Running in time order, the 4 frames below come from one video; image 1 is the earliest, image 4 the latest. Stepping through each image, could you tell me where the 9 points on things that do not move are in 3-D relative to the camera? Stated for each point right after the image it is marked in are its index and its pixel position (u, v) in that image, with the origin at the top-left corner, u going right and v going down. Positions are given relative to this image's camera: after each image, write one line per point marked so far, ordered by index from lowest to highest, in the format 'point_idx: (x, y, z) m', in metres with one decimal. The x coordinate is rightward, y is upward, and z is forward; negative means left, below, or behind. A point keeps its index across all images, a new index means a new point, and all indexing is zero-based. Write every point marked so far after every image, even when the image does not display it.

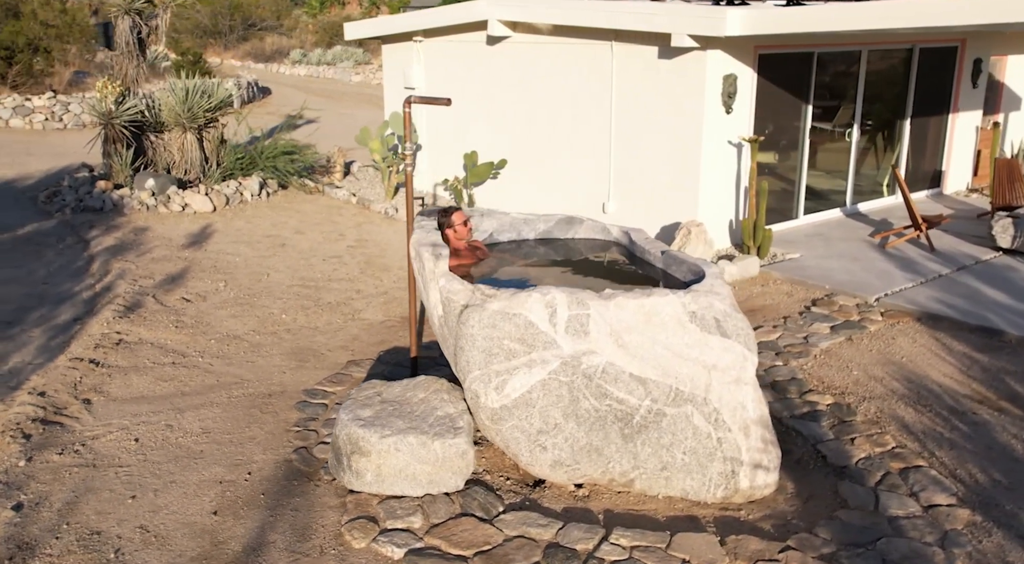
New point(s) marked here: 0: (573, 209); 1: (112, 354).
0: (+0.6, +0.8, +9.8) m
1: (-2.6, -0.5, +6.1) m
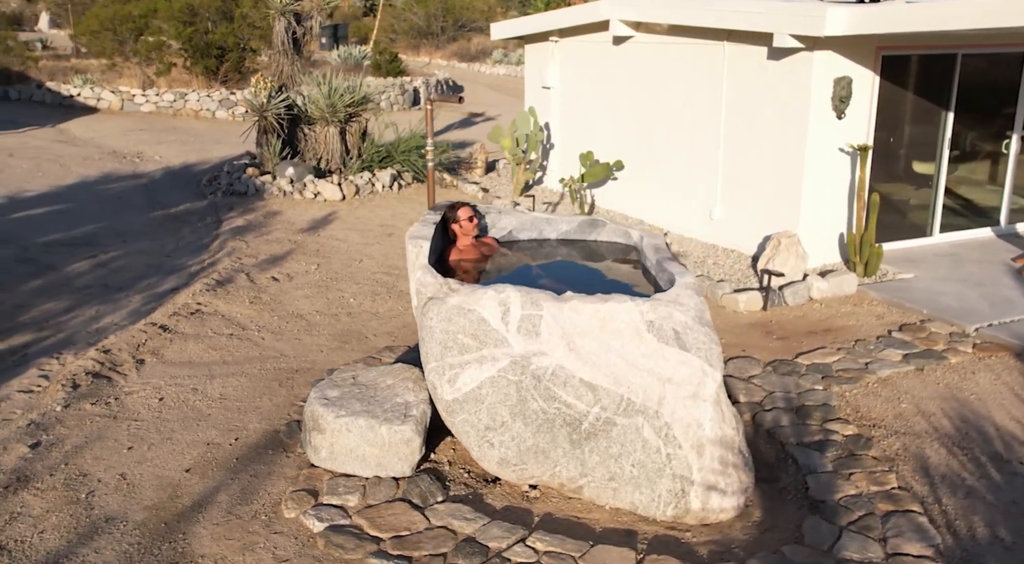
0: (+1.7, +0.7, +9.6) m
1: (-2.3, -0.3, +6.7) m
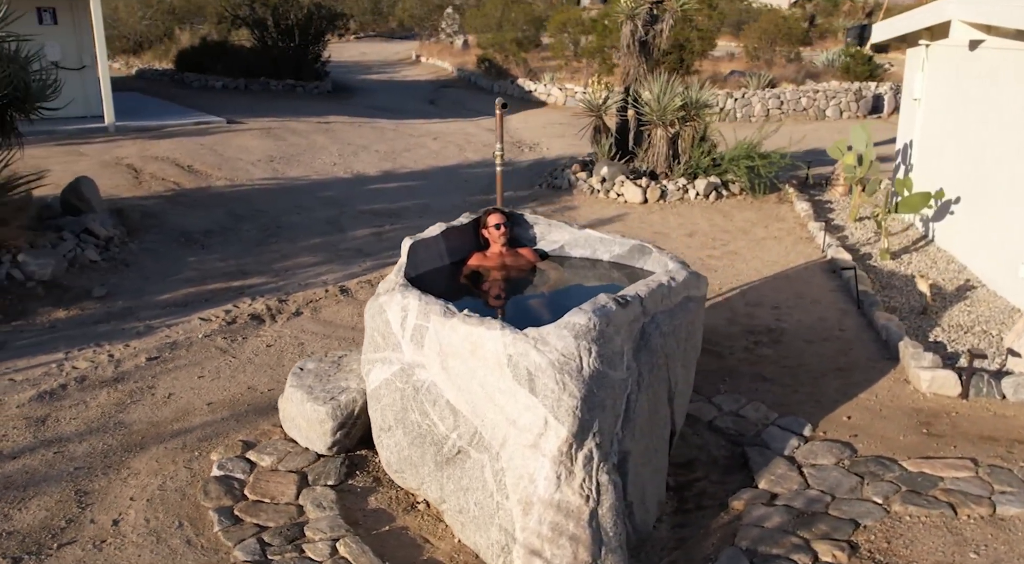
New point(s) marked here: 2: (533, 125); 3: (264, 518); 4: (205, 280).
0: (+3.9, +0.1, +7.6) m
1: (-1.2, -0.1, +7.6) m
2: (+0.3, +2.5, +14.9) m
3: (-1.2, -1.1, +4.5) m
4: (-2.5, 0.0, +7.8) m
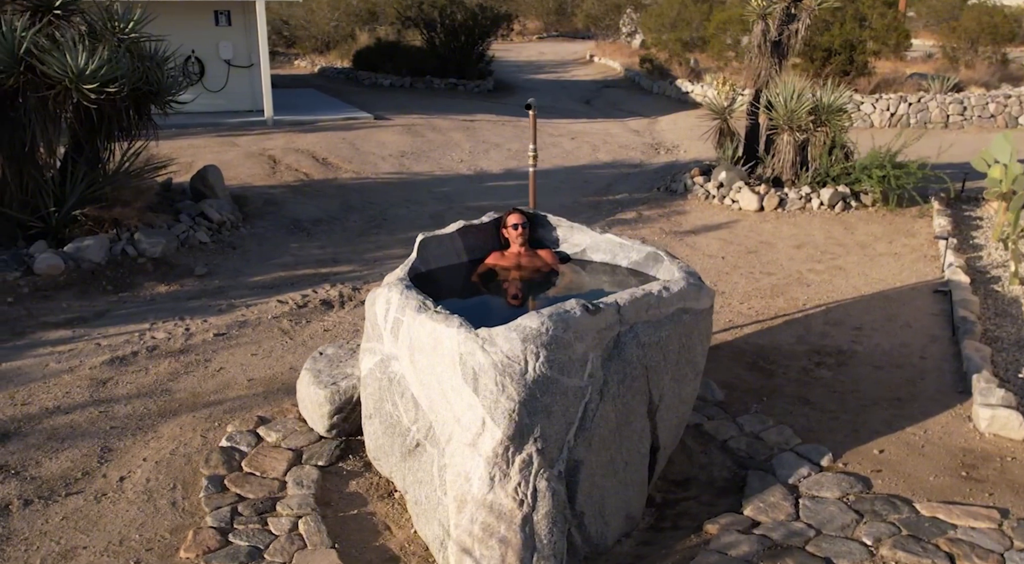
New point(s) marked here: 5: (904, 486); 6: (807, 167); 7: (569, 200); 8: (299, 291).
0: (+4.3, -0.1, +6.7) m
1: (-0.6, 0.0, +7.8) m
2: (+2.6, +2.4, +14.5) m
3: (-1.3, -1.0, +4.7) m
4: (-1.9, +0.1, +8.3) m
5: (+2.0, -1.0, +4.7) m
6: (+3.2, +1.2, +10.2) m
7: (+0.6, +0.9, +10.4) m
8: (-1.7, -0.1, +7.7) m
